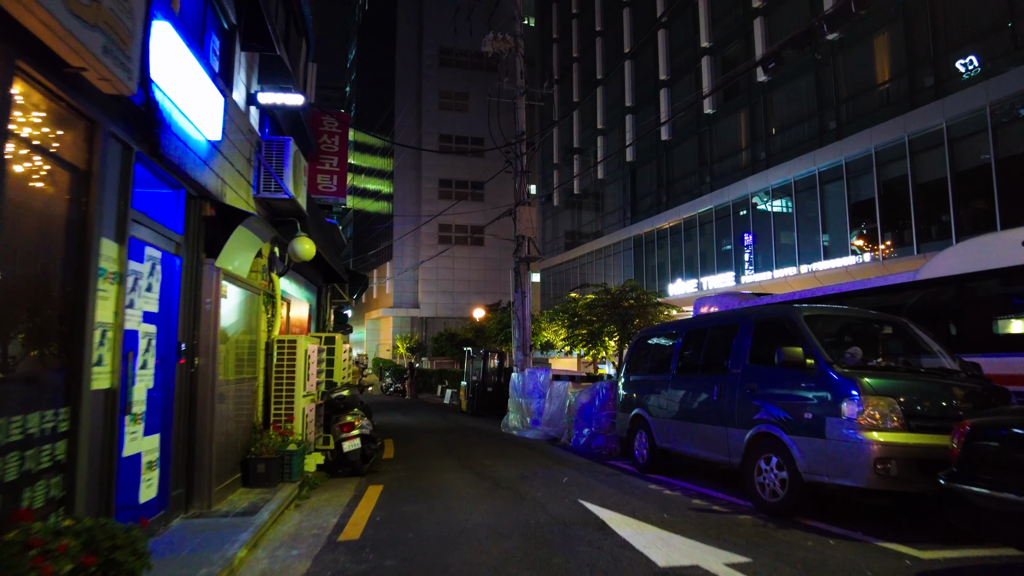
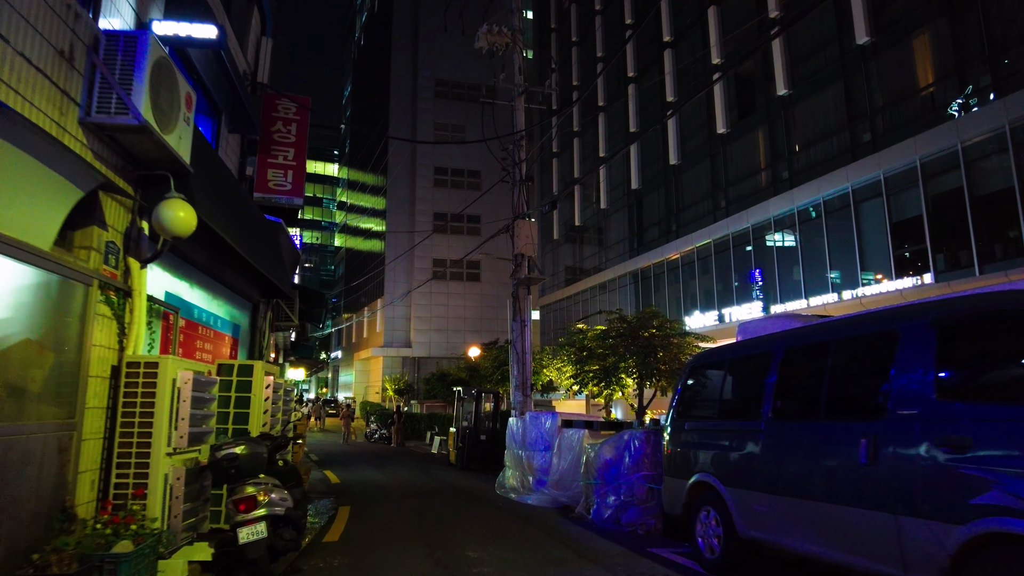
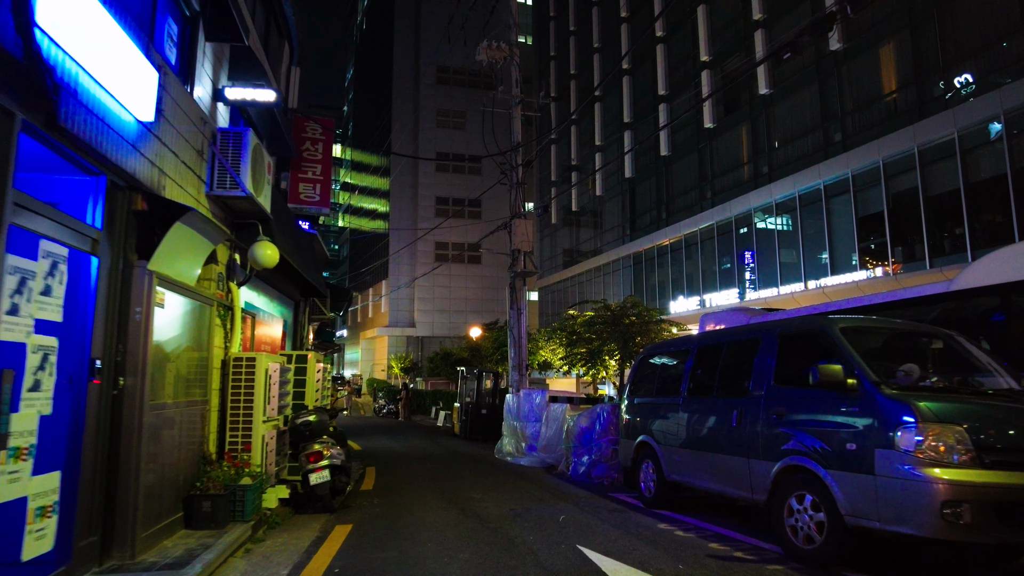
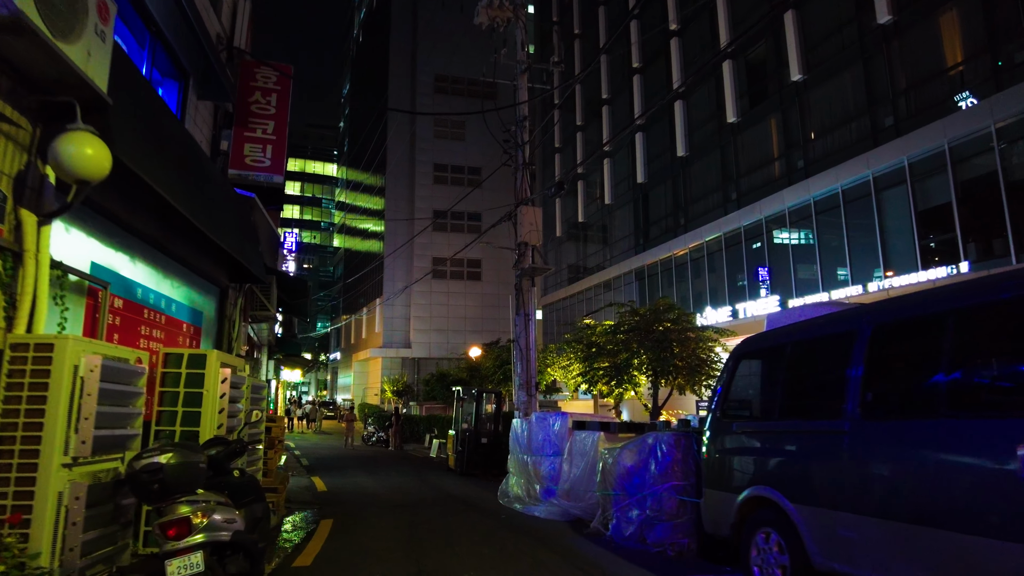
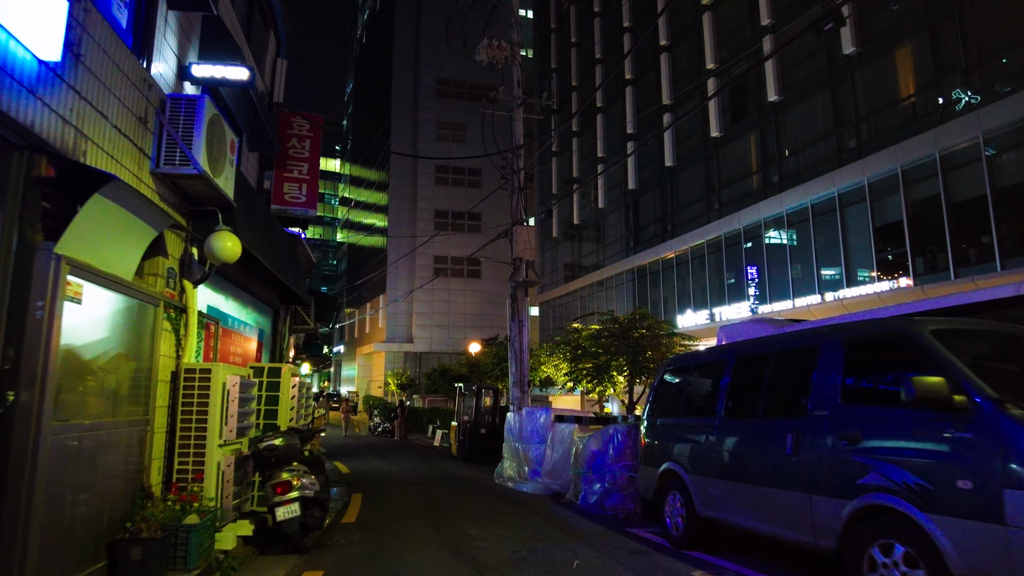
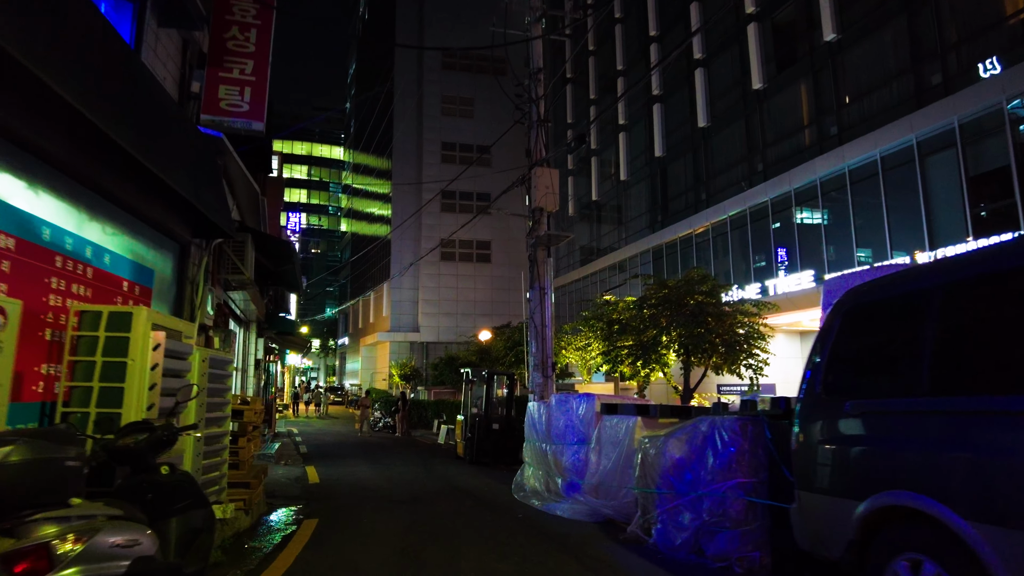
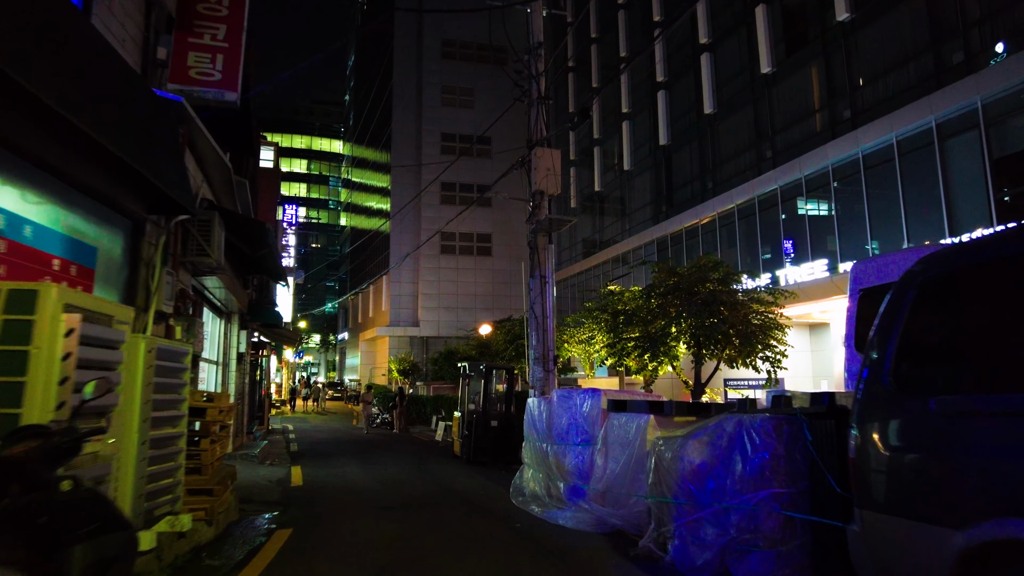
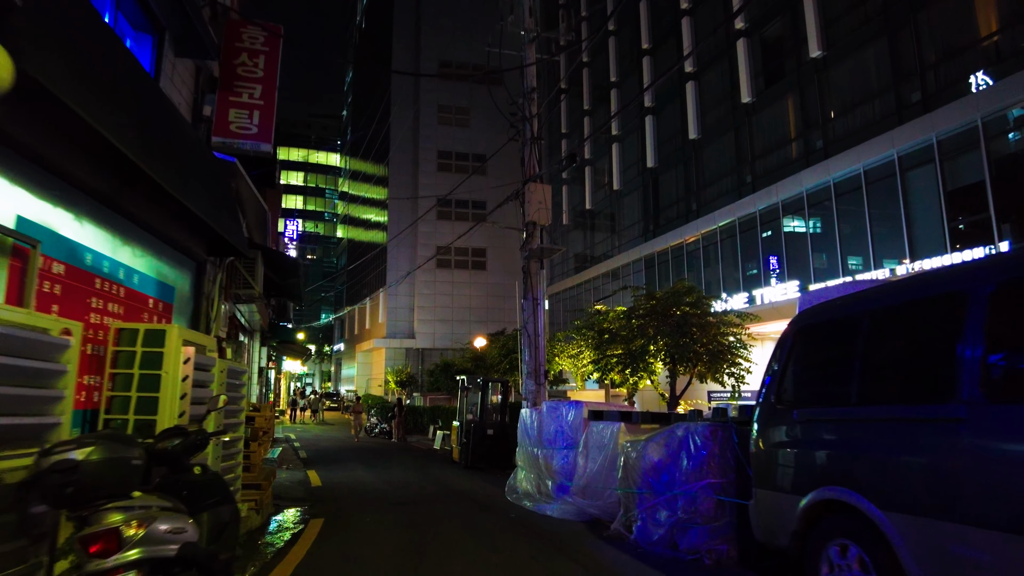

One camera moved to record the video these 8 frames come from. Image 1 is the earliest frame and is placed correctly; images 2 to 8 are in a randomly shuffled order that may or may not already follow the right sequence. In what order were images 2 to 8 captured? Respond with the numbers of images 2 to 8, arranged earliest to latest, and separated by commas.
3, 5, 2, 4, 8, 6, 7
